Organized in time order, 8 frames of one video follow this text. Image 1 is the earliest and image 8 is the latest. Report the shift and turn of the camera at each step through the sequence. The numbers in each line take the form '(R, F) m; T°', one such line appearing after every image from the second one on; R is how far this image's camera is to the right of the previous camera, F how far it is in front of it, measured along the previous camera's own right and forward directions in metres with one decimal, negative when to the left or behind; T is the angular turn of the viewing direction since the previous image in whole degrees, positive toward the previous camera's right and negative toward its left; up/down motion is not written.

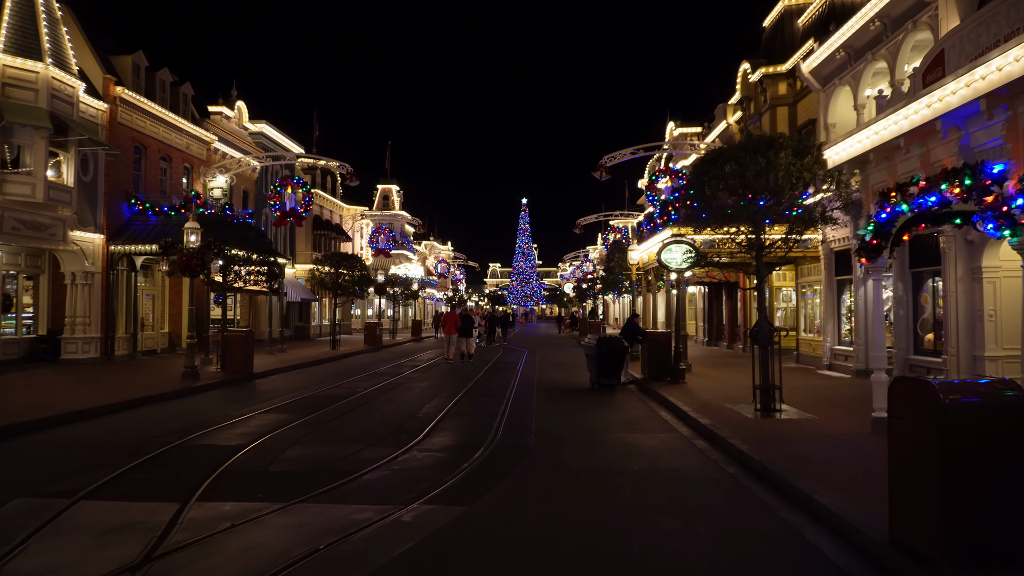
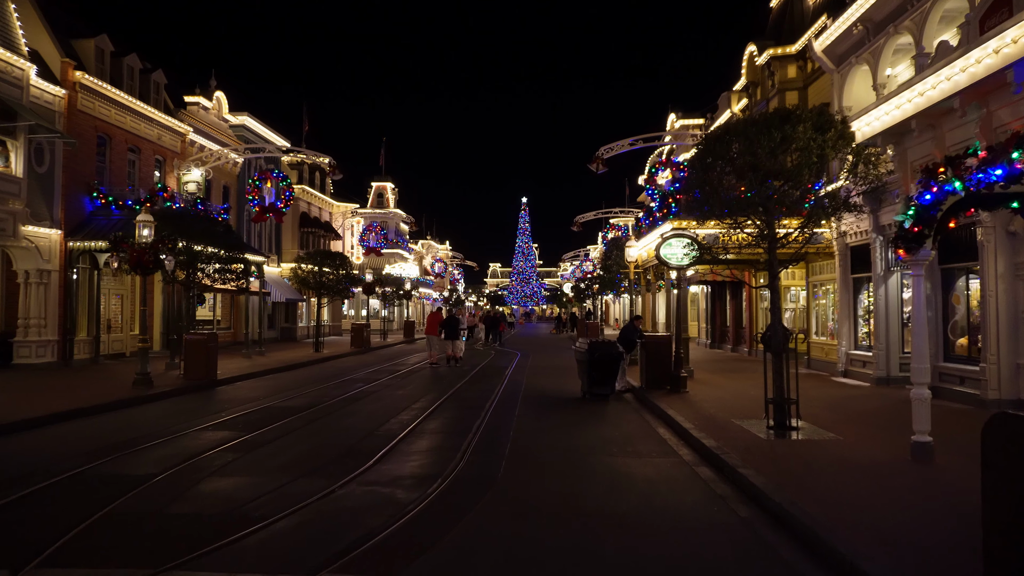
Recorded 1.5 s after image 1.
(+0.4, +1.7) m; 0°
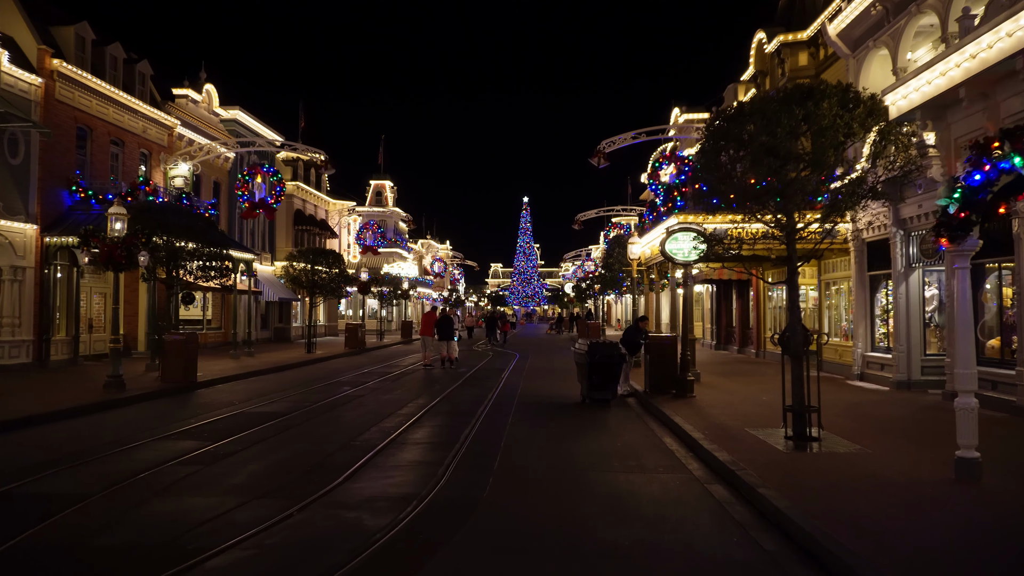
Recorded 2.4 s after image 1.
(+0.1, +1.0) m; 0°
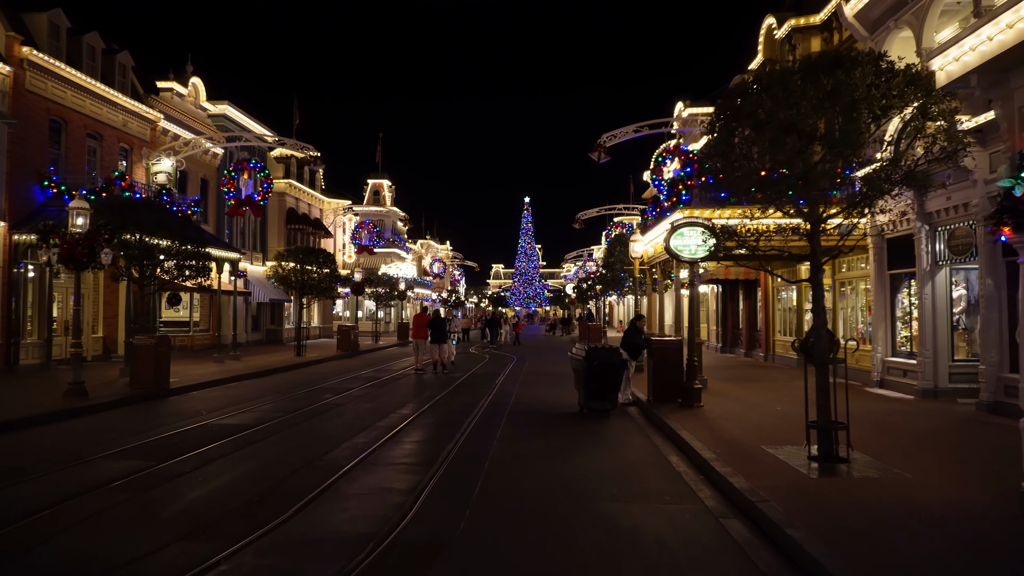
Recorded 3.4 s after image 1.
(+0.2, +1.2) m; 0°
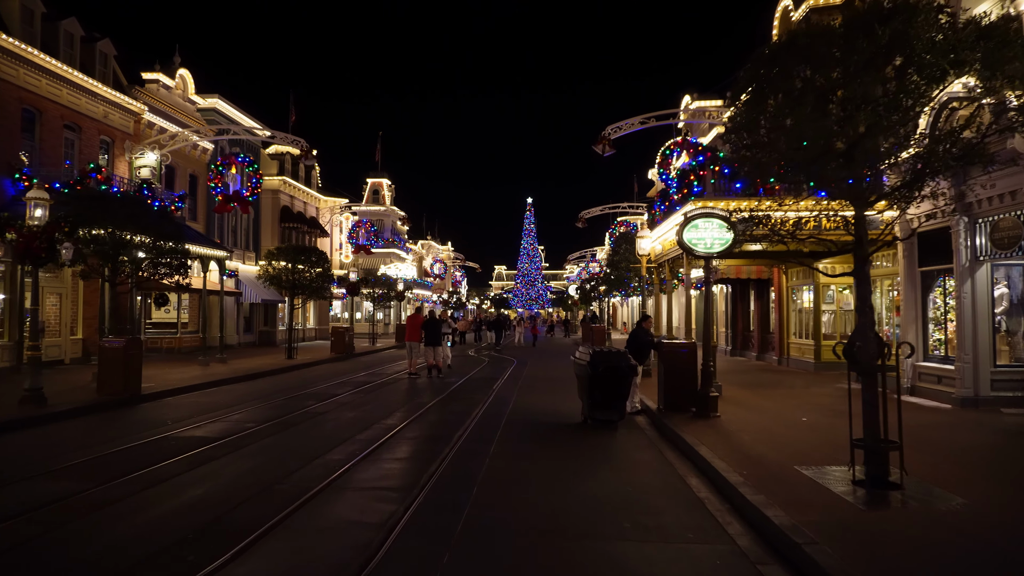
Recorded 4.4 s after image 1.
(+0.1, +1.3) m; 0°
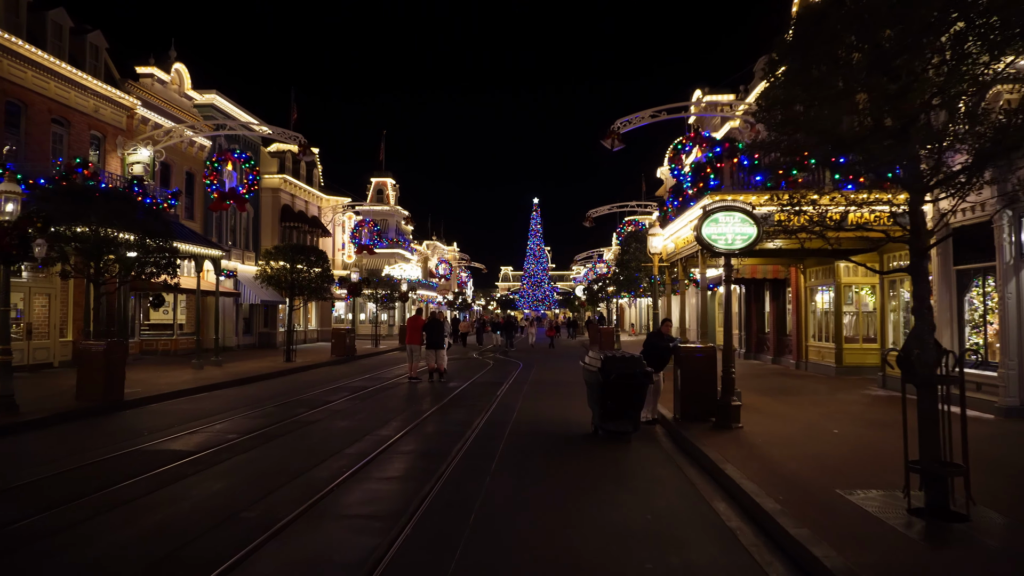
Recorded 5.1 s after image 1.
(0.0, +1.0) m; 0°
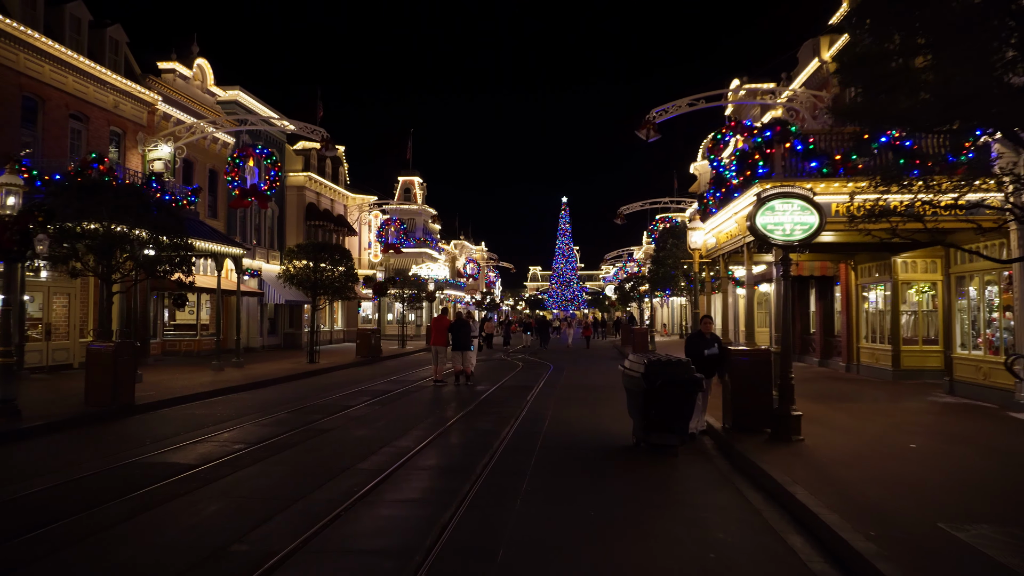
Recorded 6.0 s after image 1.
(-0.1, +1.1) m; -2°
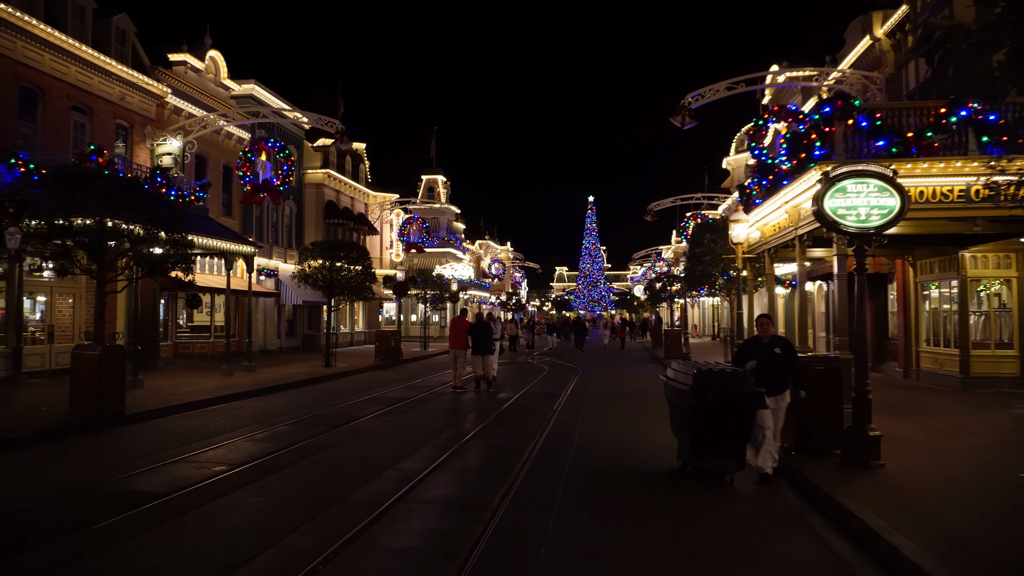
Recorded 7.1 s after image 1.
(0.0, +1.4) m; -2°
